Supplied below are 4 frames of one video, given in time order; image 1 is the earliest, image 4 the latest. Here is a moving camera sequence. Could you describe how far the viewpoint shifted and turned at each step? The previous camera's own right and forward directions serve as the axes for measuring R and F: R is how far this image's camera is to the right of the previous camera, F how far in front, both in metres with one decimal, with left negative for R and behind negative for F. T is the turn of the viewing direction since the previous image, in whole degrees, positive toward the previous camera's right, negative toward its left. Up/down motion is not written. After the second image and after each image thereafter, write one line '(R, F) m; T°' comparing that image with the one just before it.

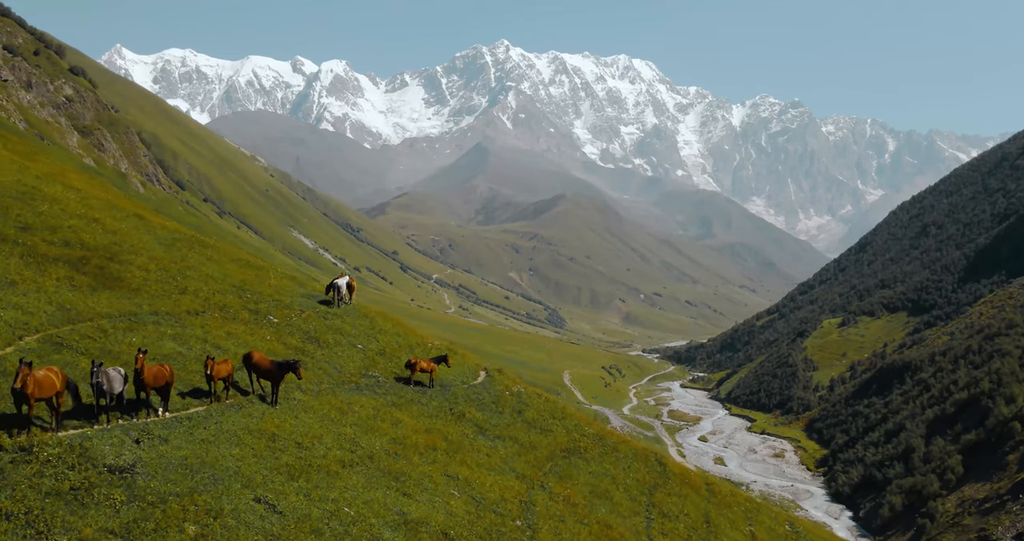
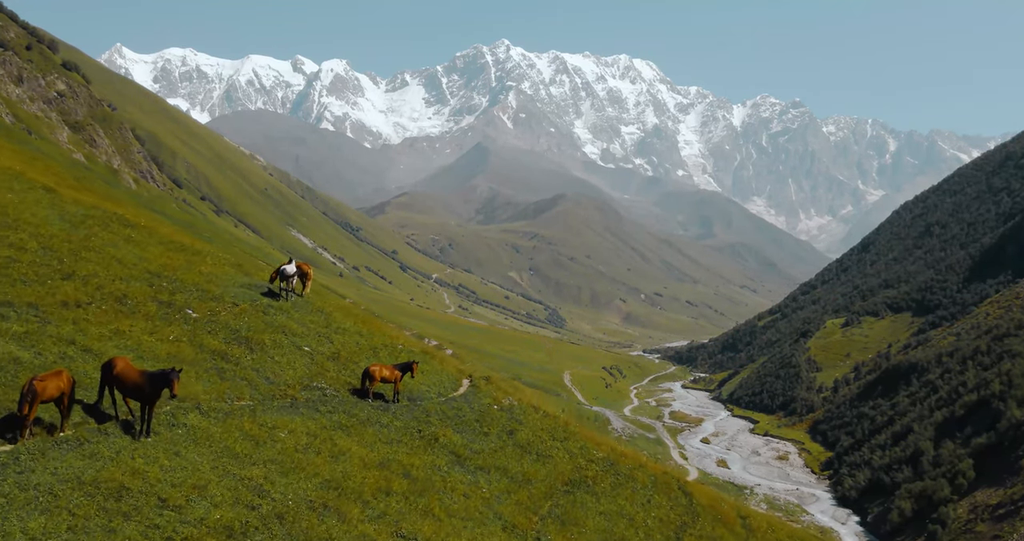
(+0.4, +5.9) m; 0°
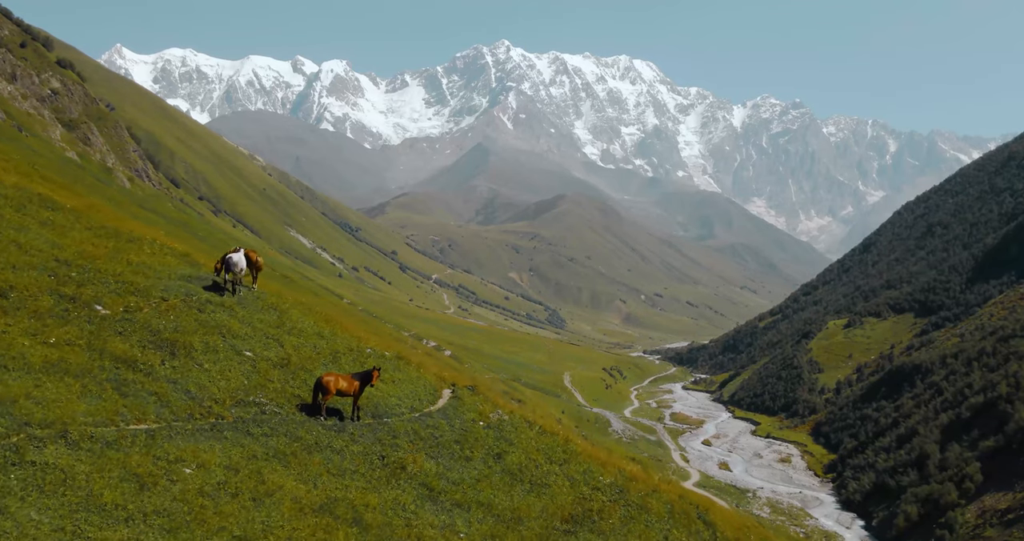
(+0.3, +3.9) m; 0°
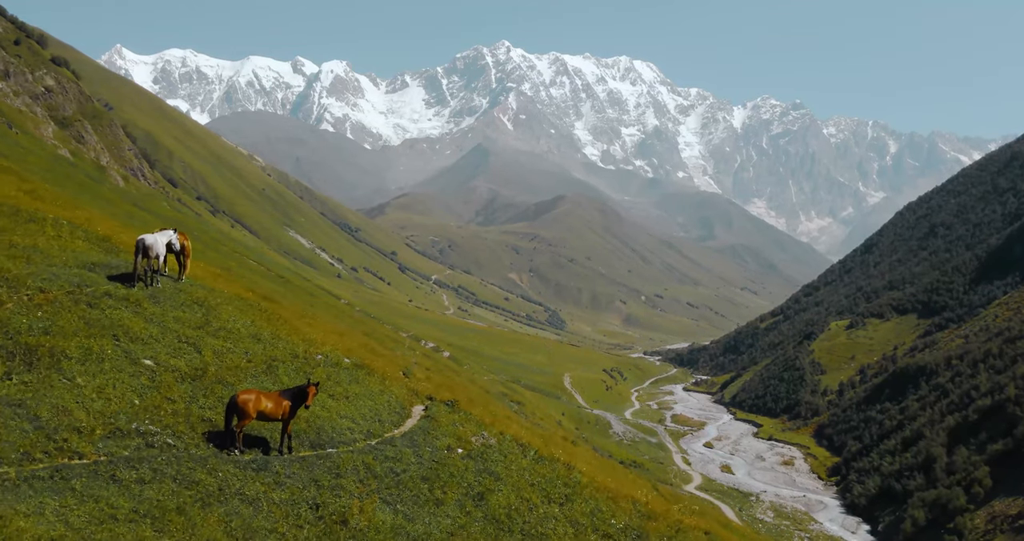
(+0.3, +4.3) m; 0°
